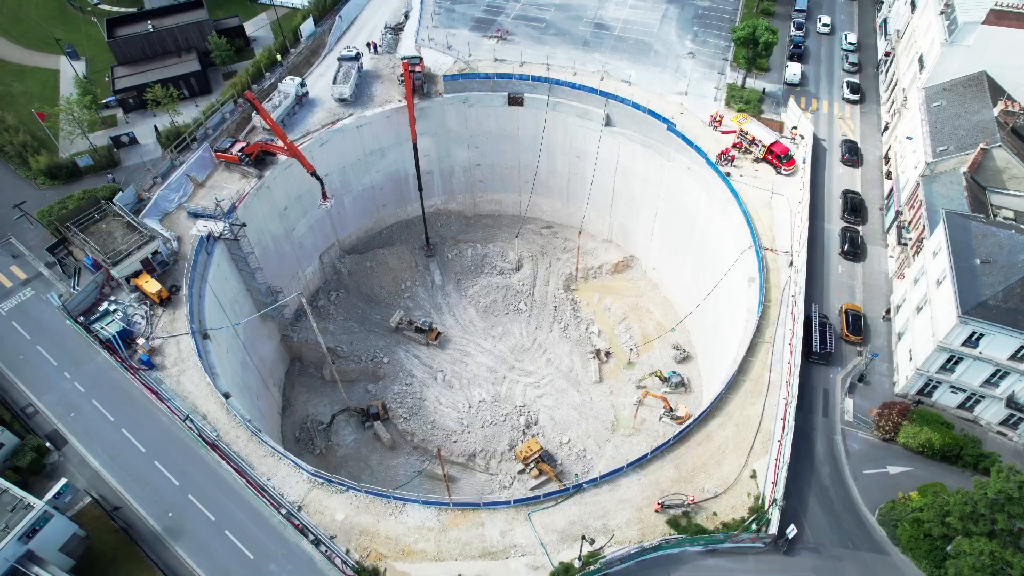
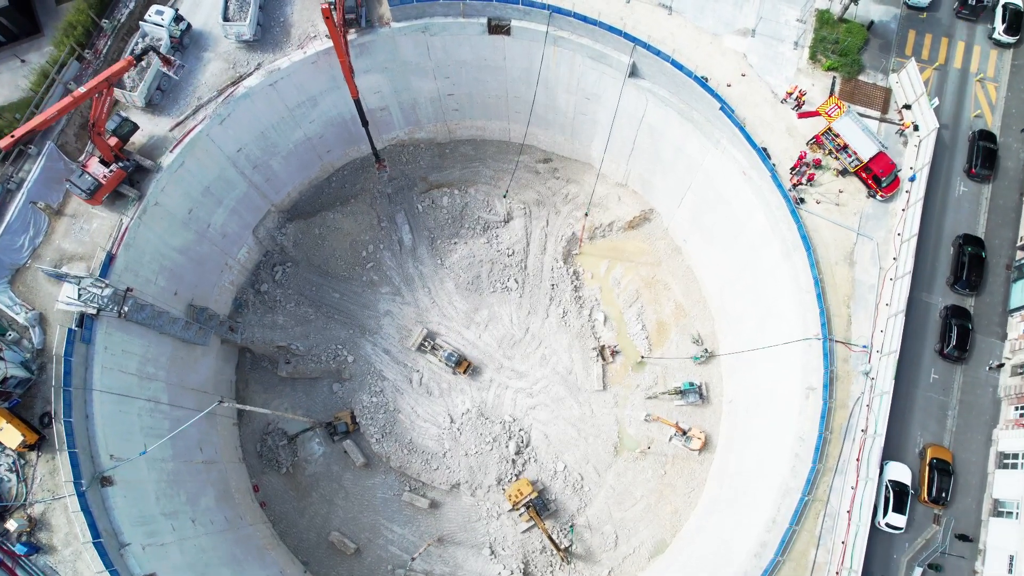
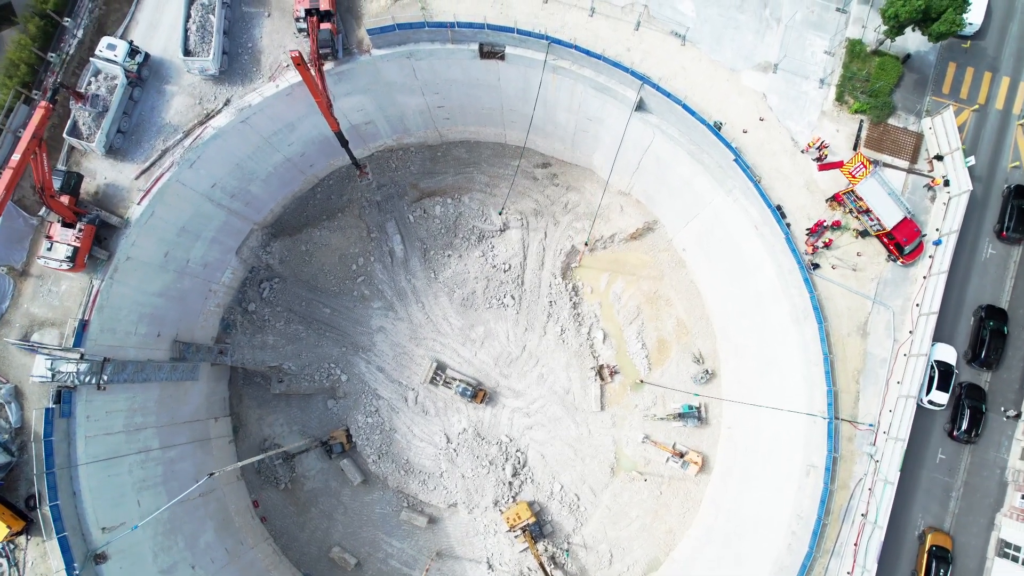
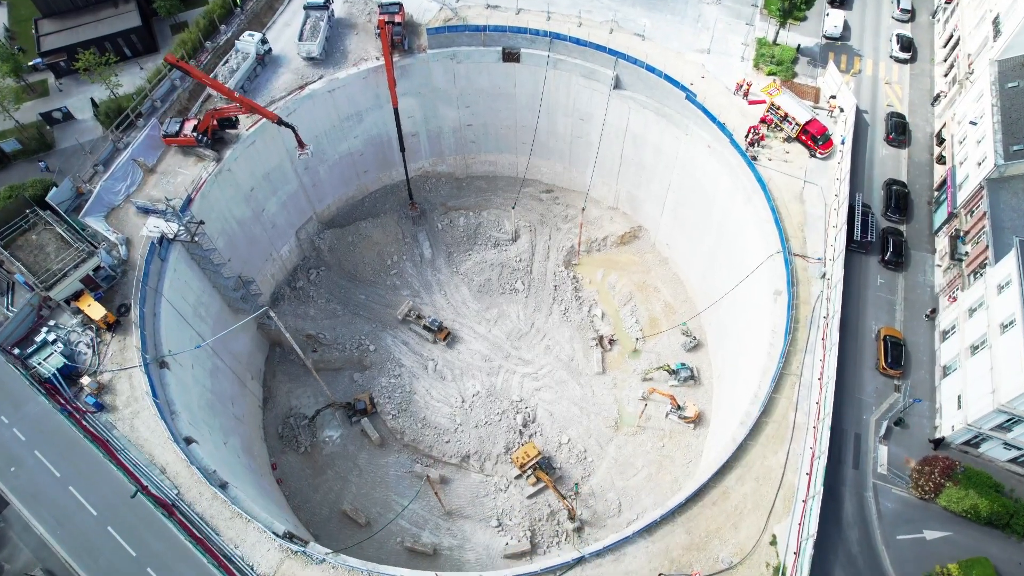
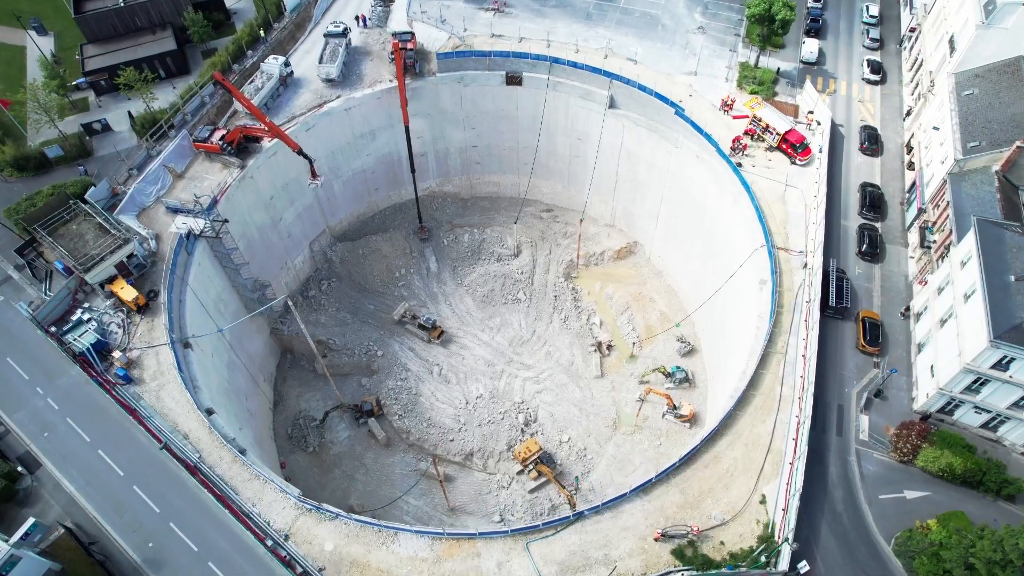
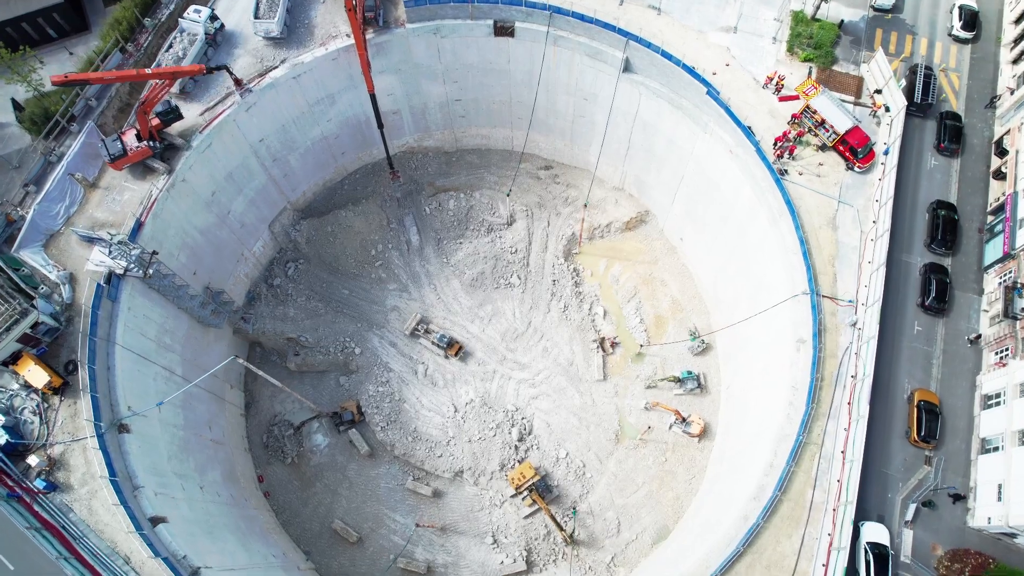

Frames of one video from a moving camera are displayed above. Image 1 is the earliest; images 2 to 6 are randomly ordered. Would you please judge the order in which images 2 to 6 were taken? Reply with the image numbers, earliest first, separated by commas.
5, 4, 6, 2, 3
